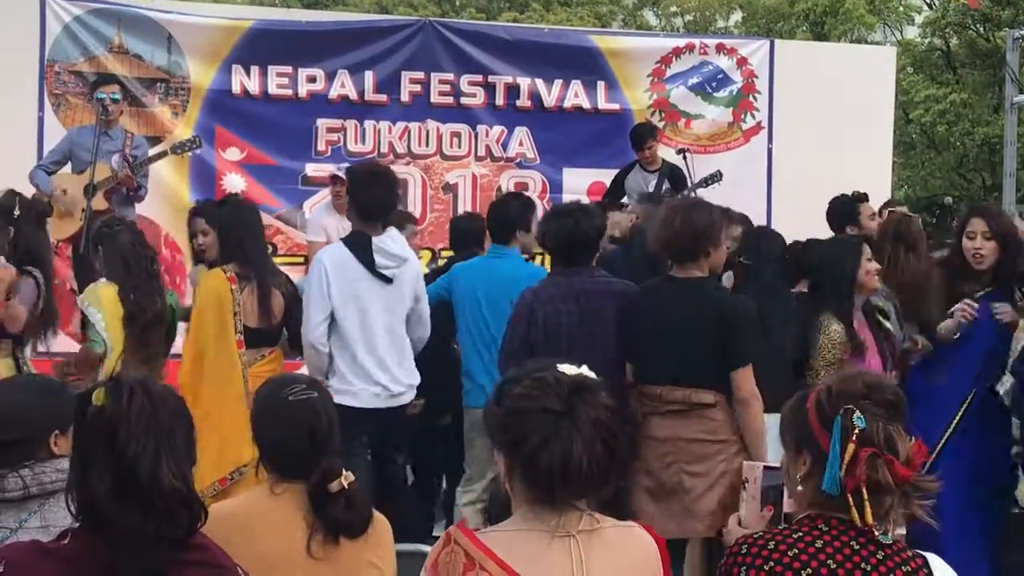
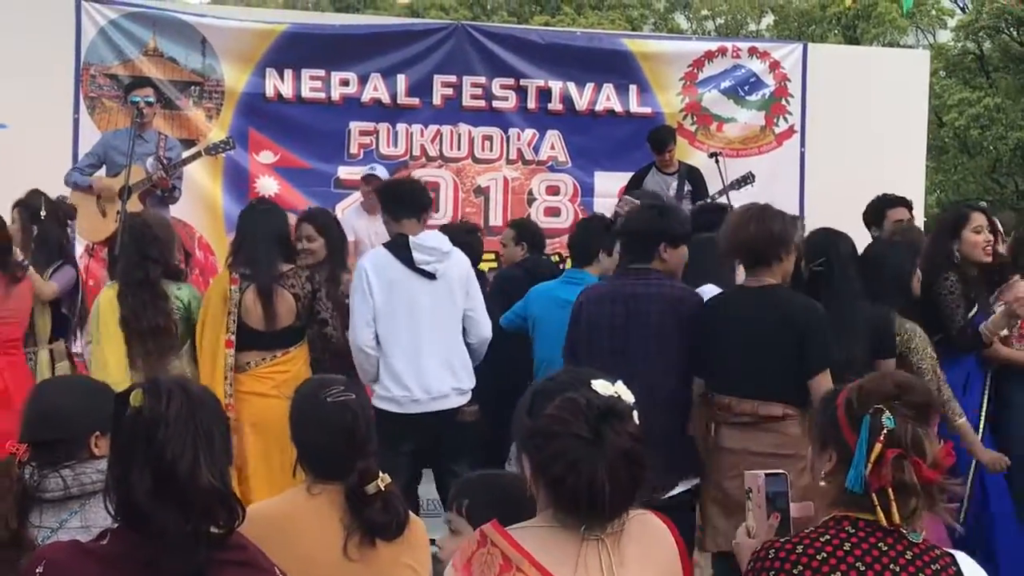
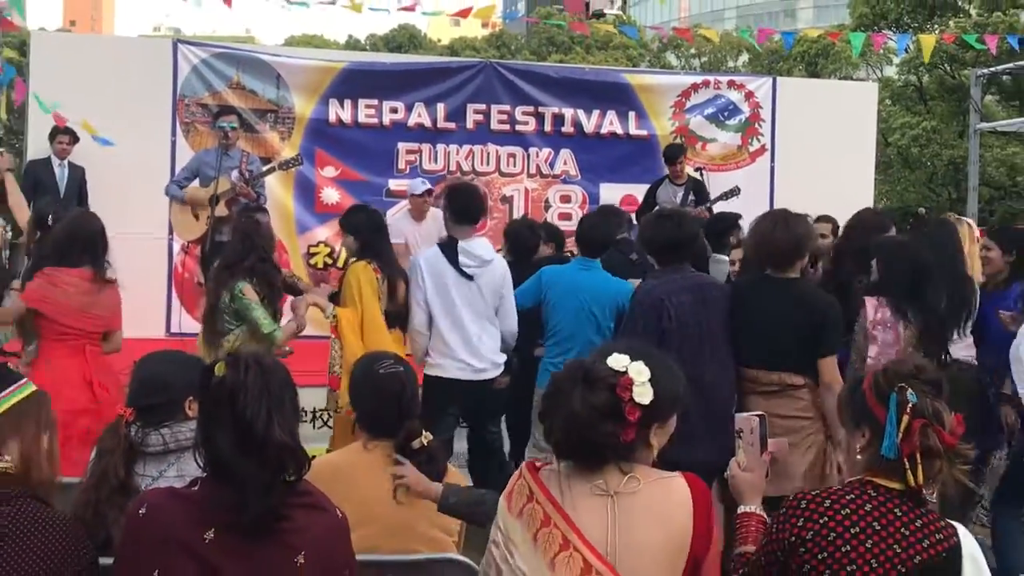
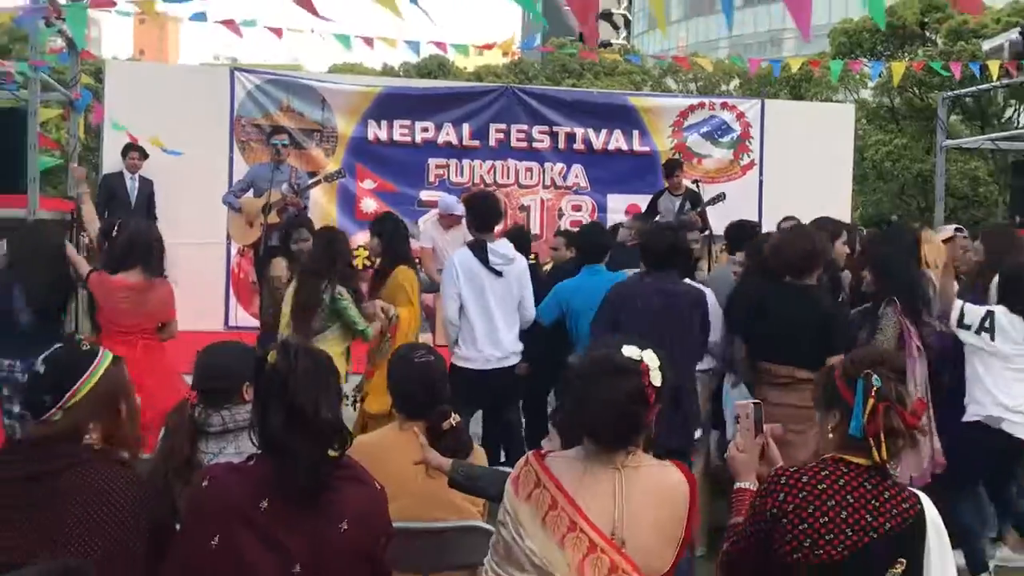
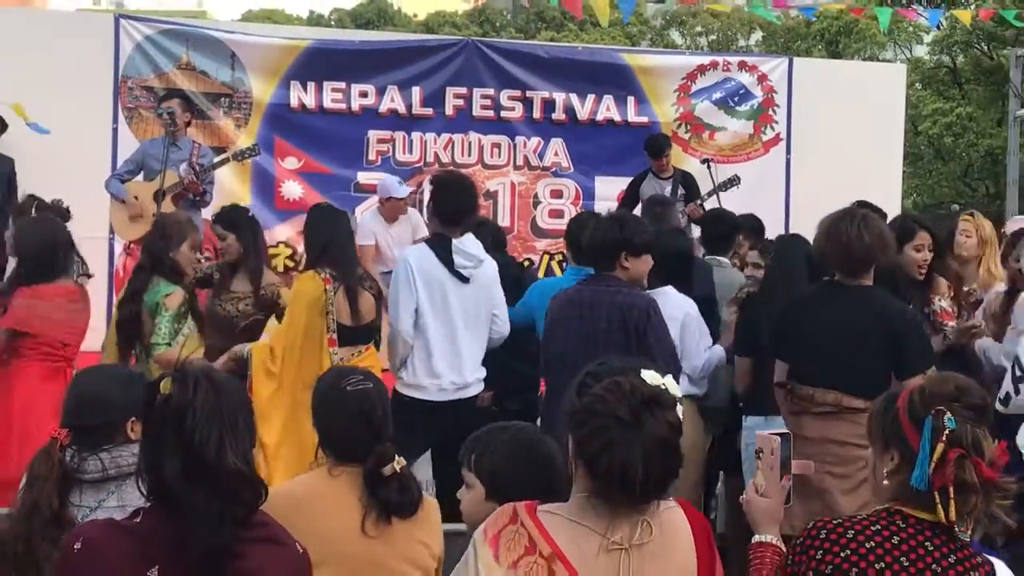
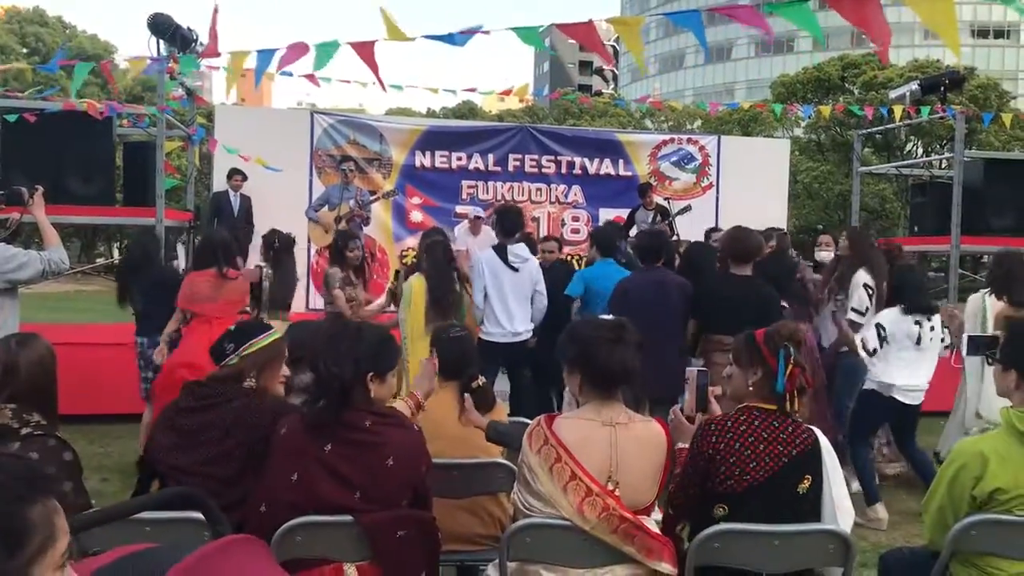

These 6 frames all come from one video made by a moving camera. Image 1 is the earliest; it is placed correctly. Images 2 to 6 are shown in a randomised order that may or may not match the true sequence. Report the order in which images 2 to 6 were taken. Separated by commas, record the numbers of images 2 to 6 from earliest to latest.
2, 5, 3, 4, 6
